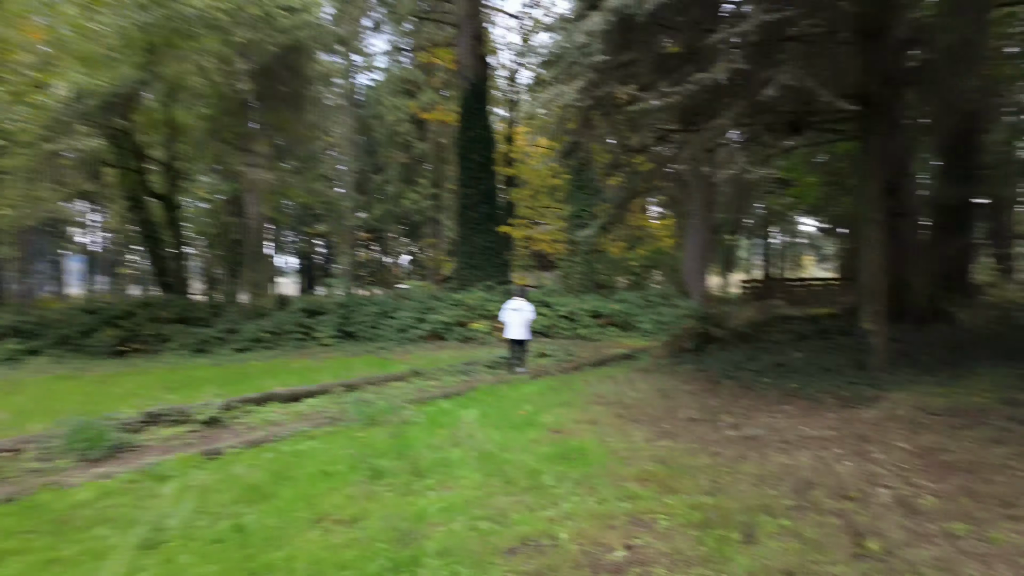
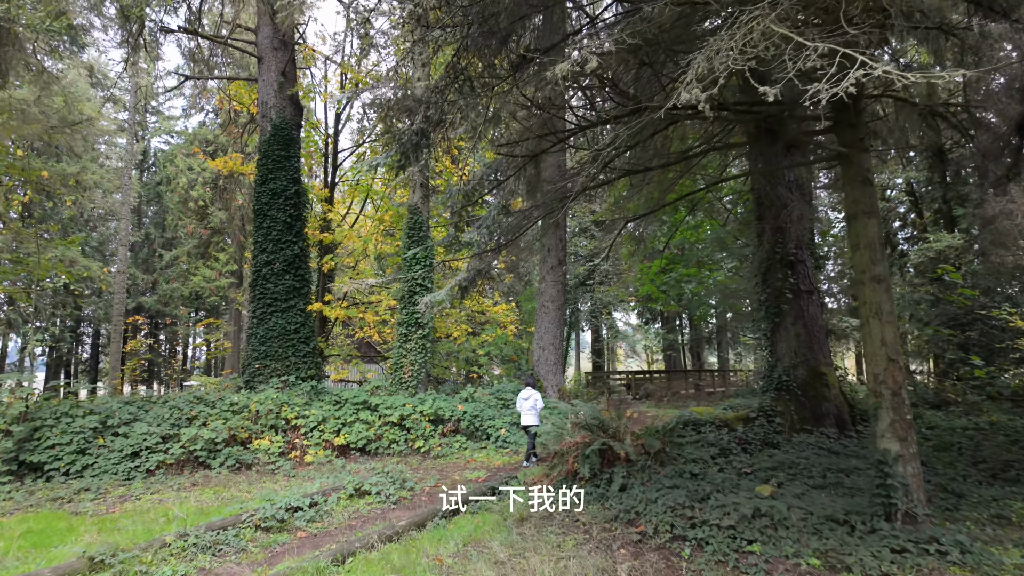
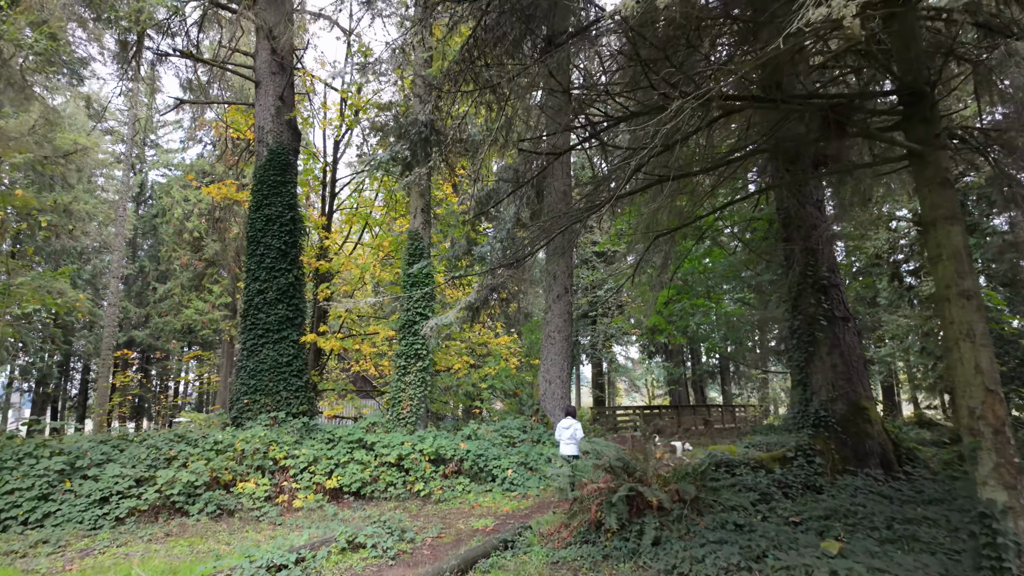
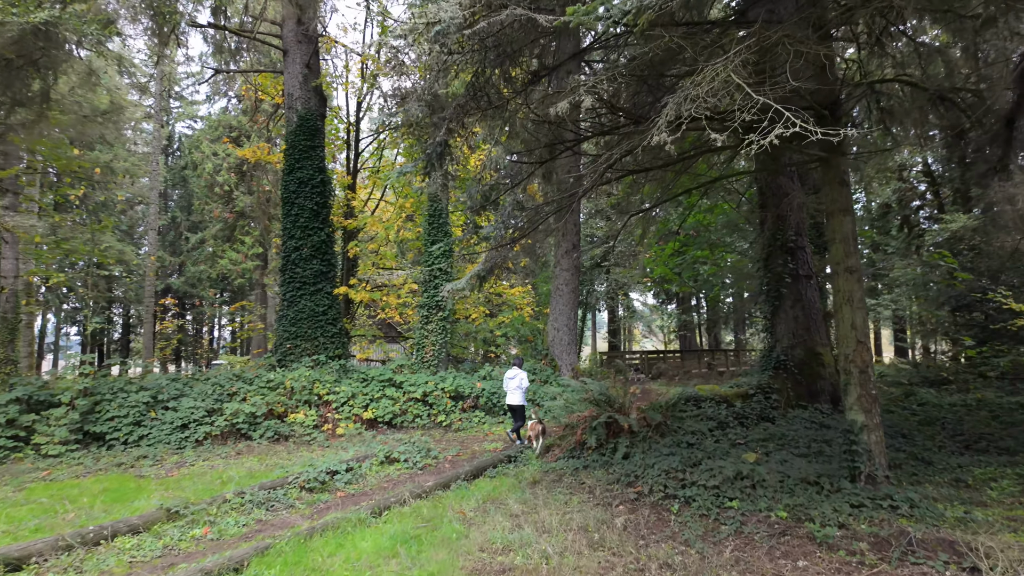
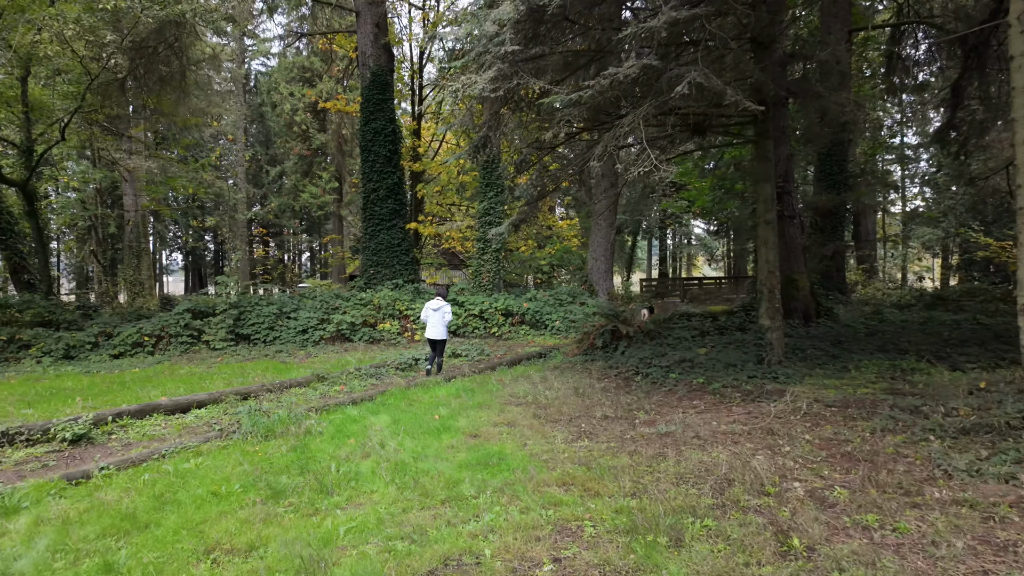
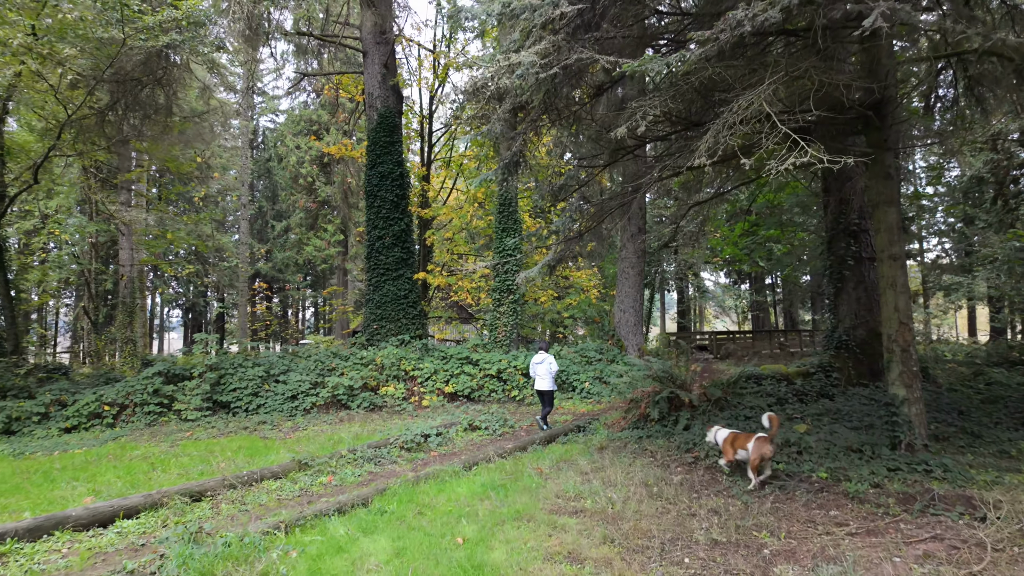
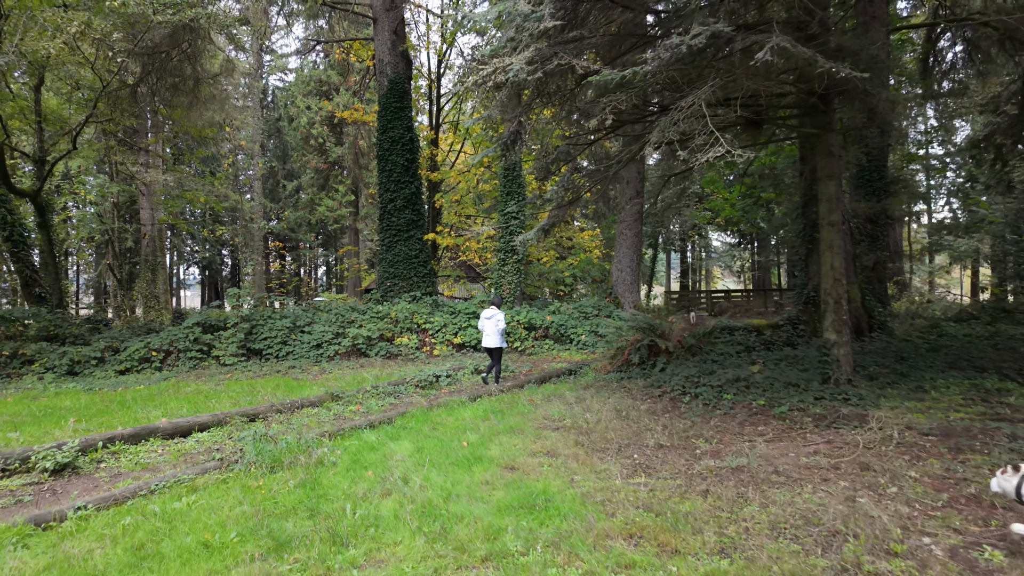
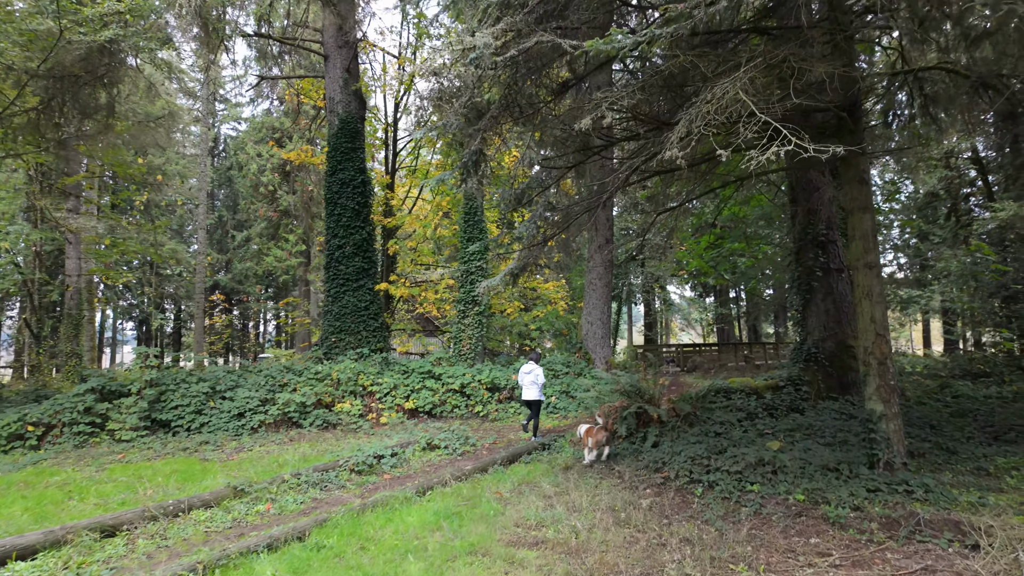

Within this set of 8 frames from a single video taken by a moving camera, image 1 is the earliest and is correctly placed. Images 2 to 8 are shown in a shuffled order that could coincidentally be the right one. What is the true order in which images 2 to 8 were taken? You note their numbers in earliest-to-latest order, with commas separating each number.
5, 7, 6, 8, 4, 2, 3
